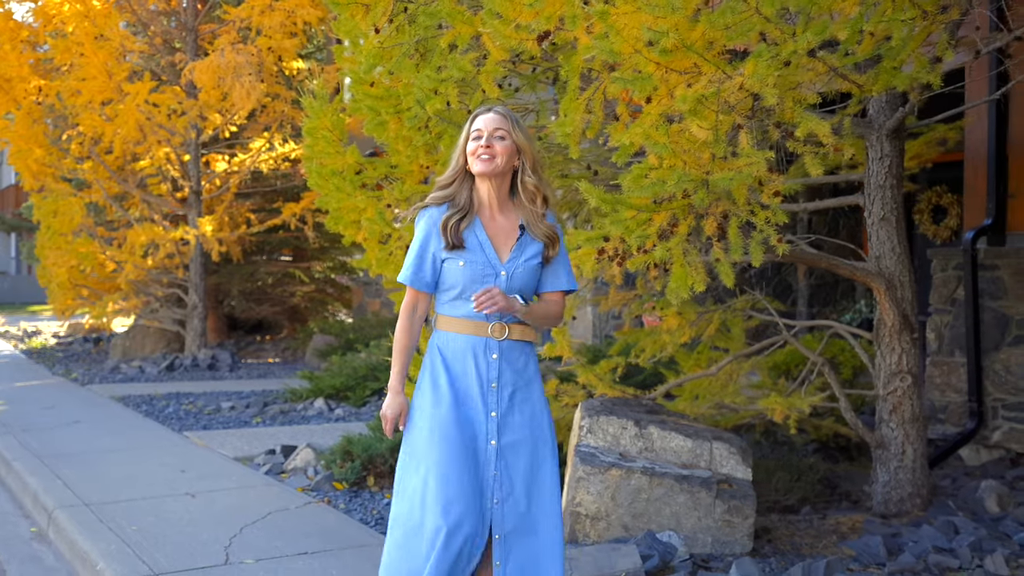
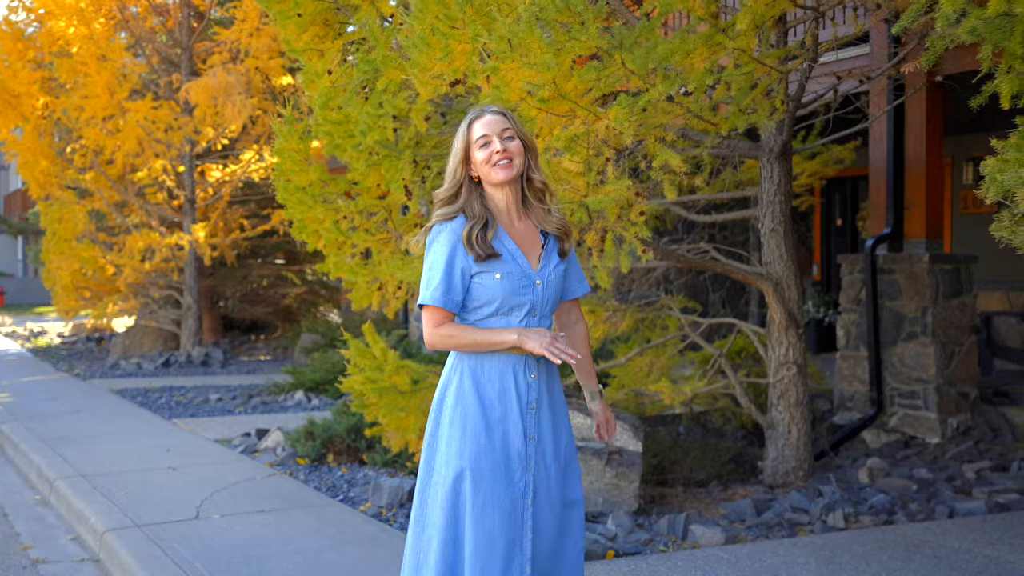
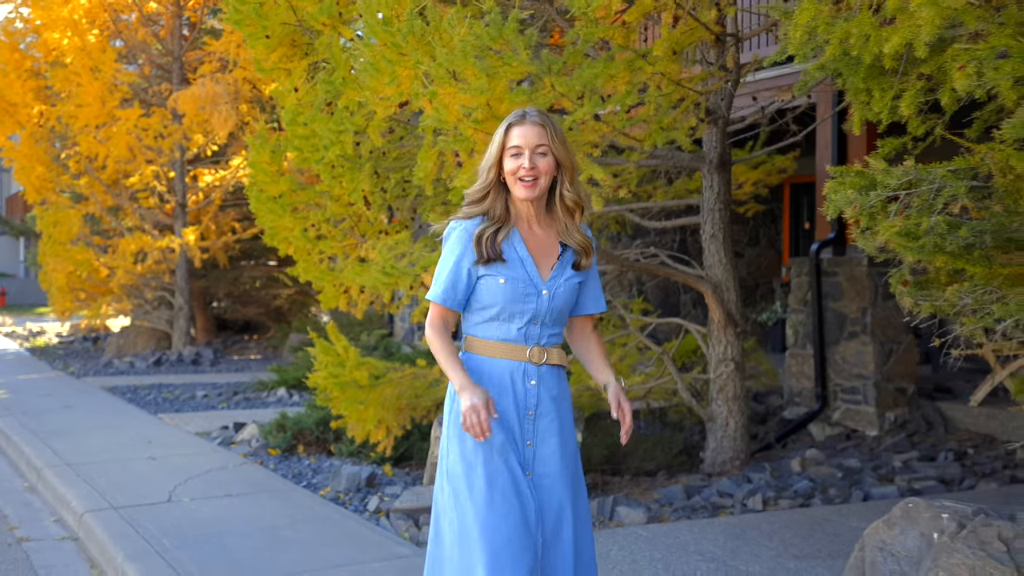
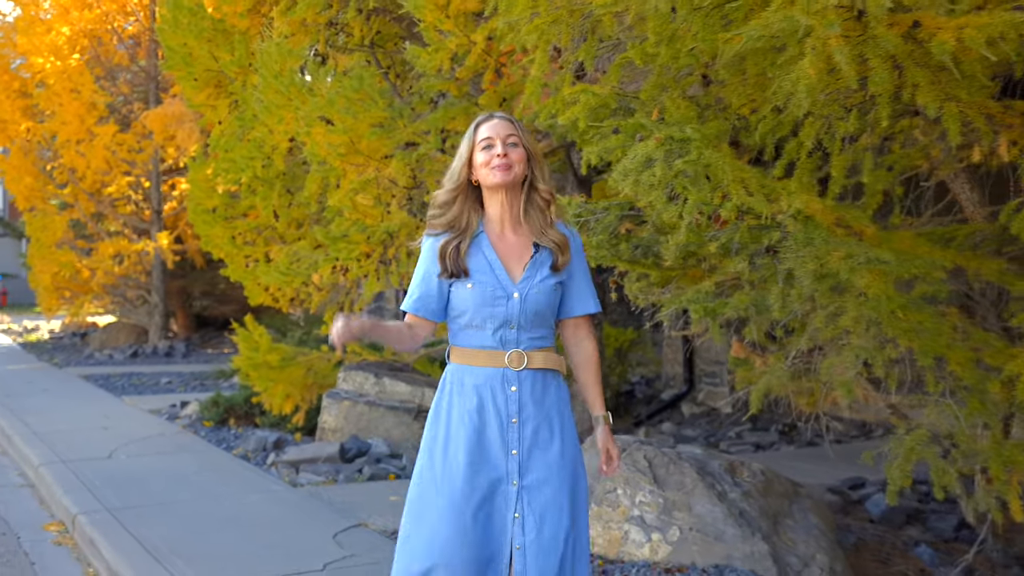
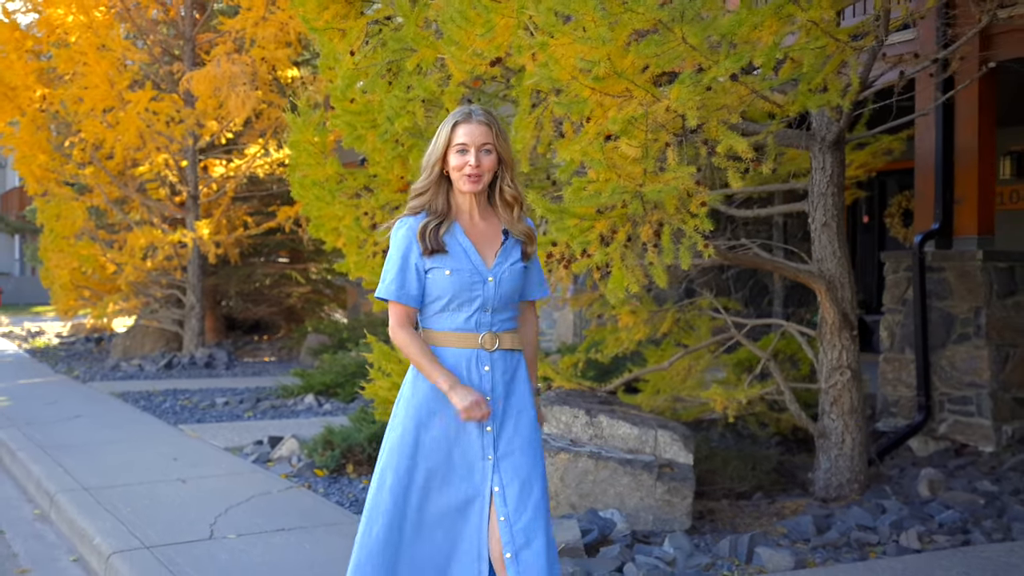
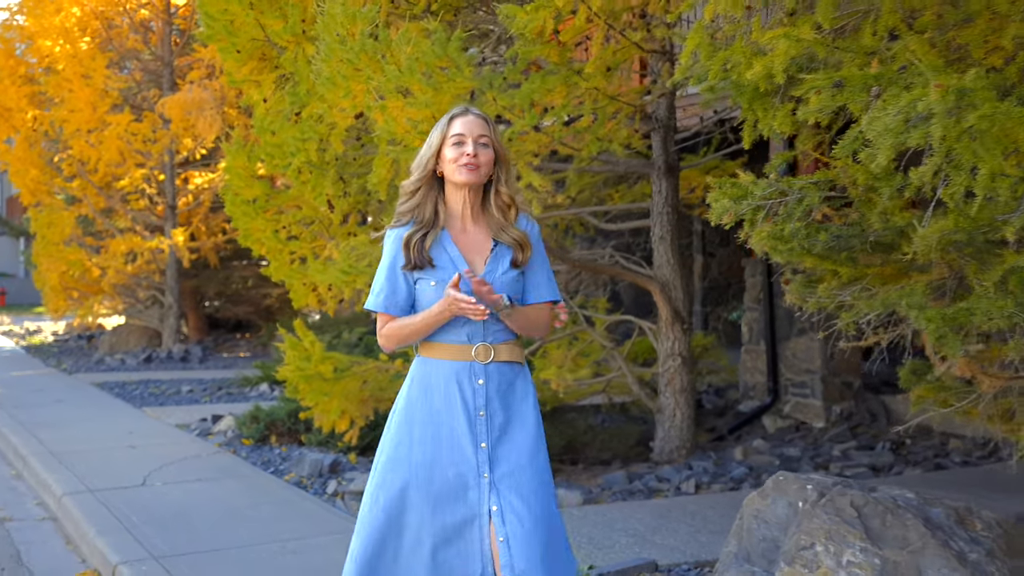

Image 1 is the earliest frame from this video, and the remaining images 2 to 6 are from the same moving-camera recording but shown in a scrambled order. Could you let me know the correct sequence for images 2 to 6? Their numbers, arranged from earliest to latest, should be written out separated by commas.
5, 2, 3, 6, 4
